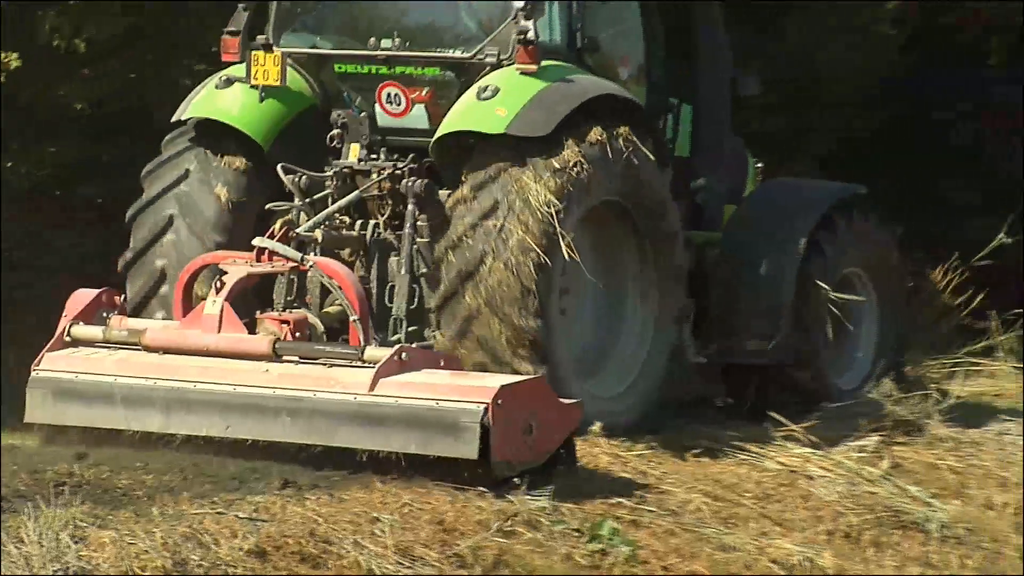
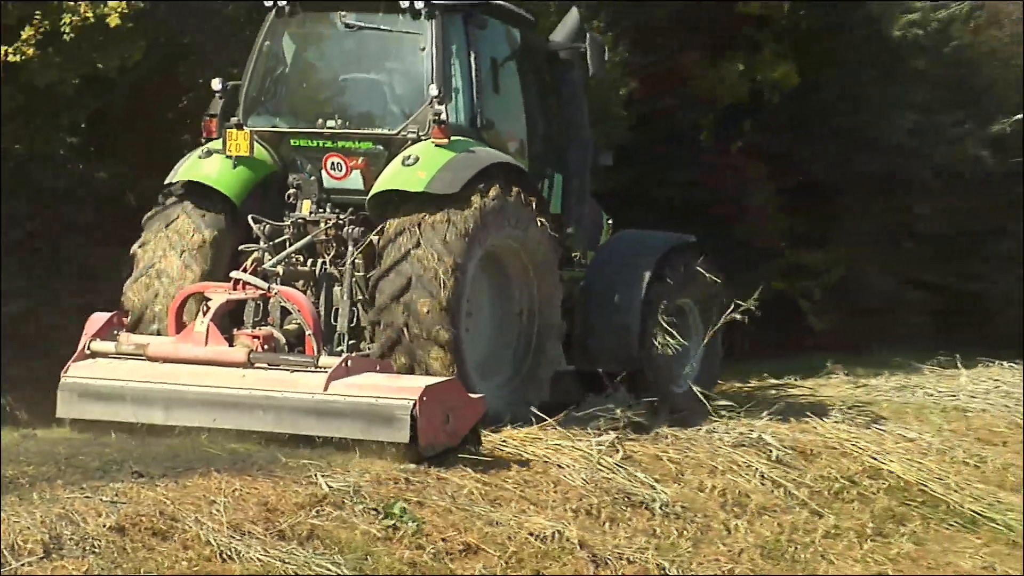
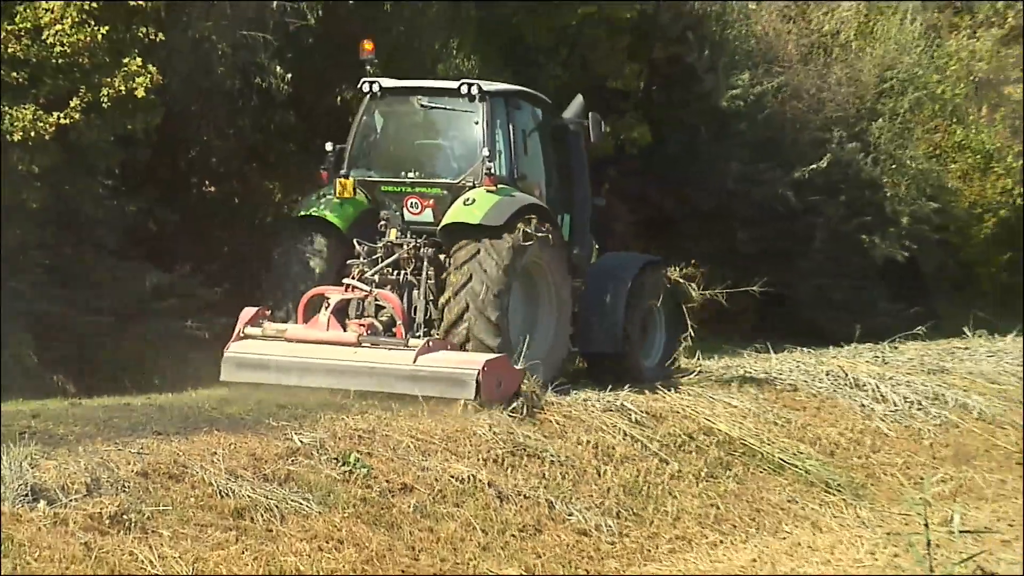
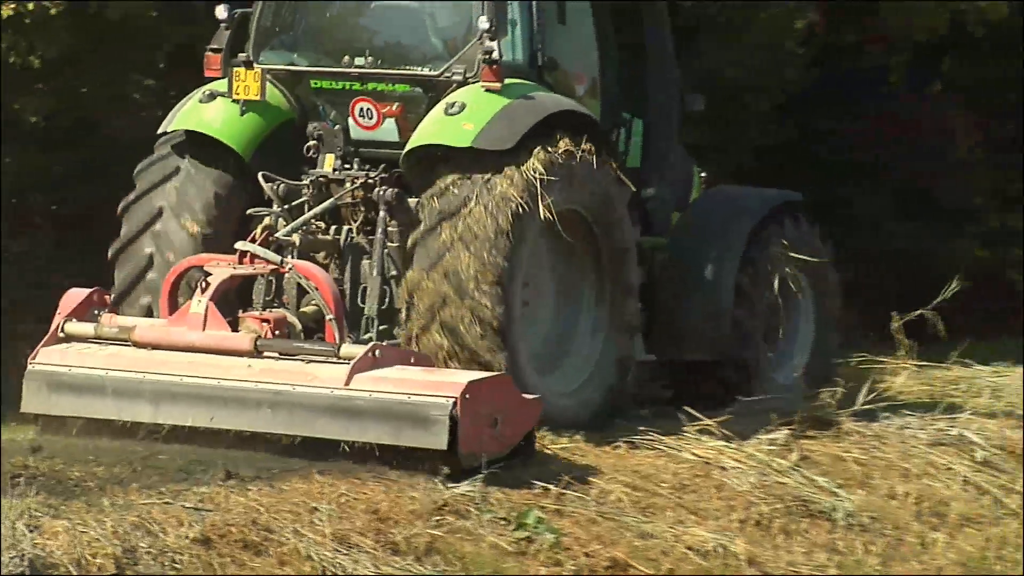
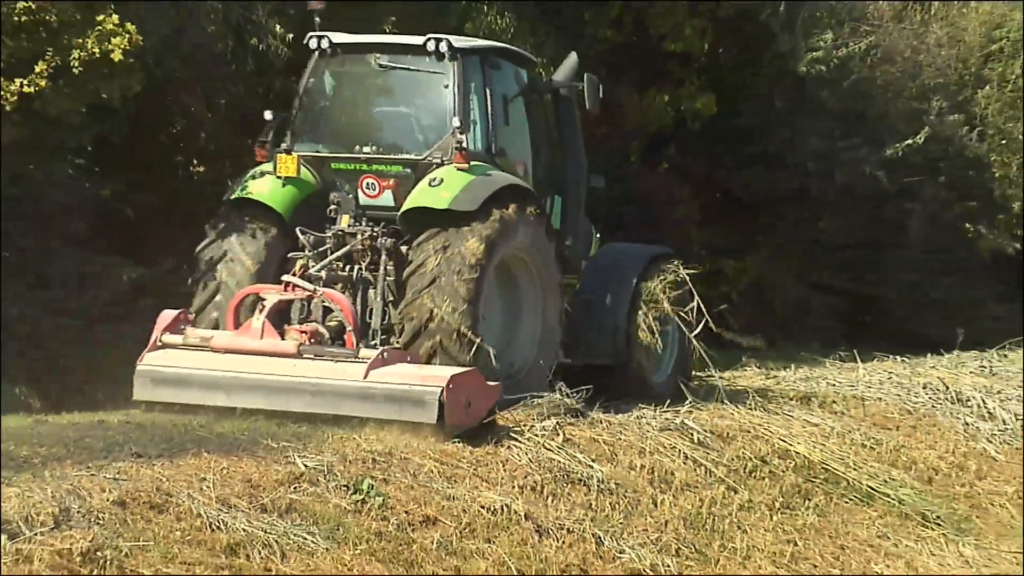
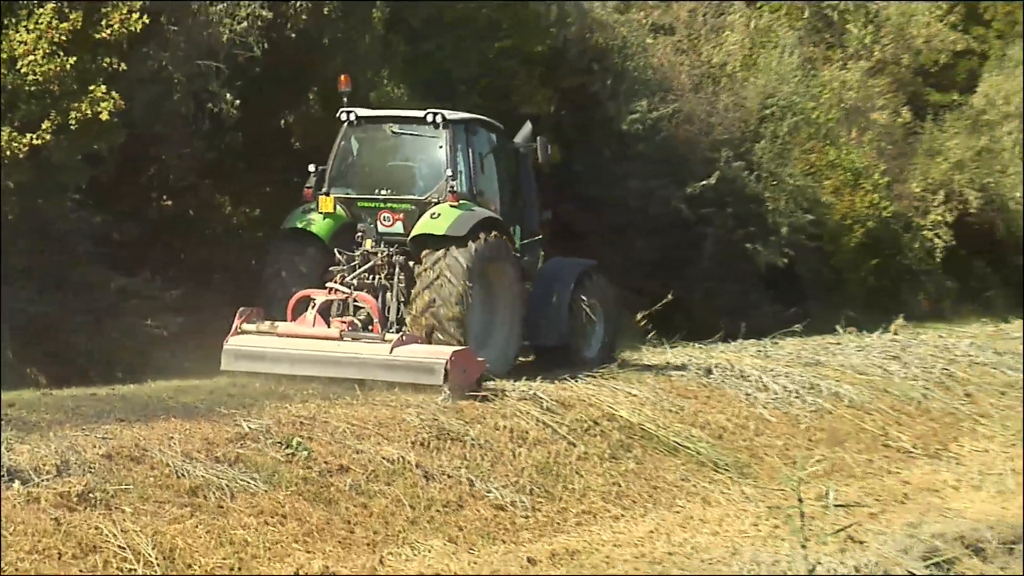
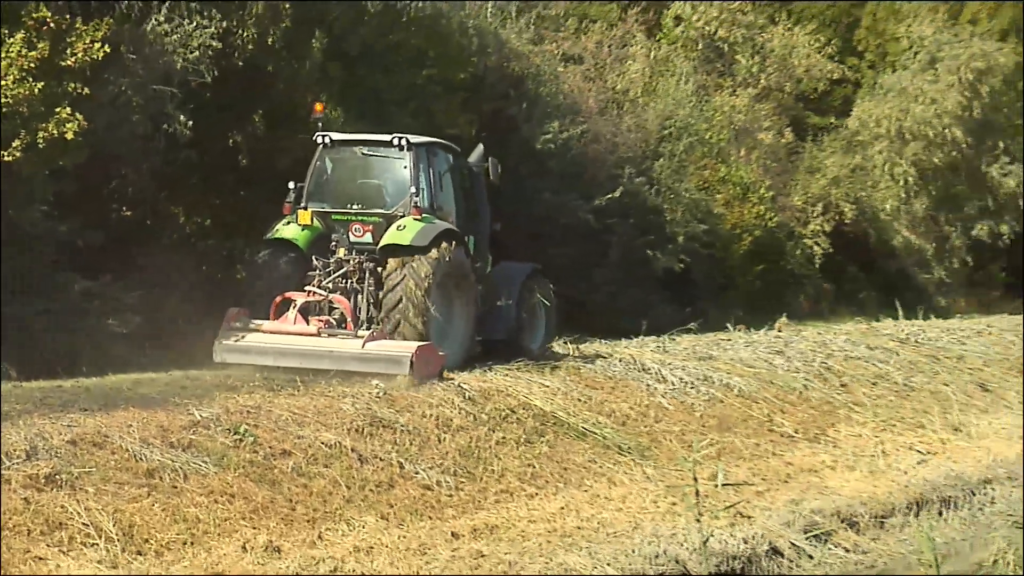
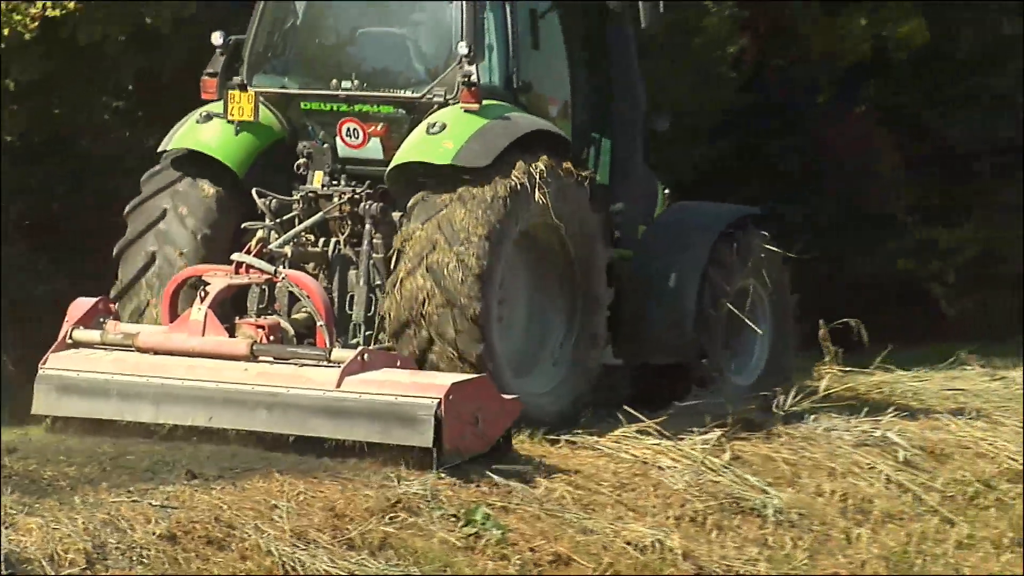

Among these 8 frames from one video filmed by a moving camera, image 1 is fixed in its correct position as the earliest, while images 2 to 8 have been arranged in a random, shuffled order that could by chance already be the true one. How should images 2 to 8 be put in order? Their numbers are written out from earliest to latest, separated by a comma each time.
4, 8, 2, 5, 3, 6, 7
